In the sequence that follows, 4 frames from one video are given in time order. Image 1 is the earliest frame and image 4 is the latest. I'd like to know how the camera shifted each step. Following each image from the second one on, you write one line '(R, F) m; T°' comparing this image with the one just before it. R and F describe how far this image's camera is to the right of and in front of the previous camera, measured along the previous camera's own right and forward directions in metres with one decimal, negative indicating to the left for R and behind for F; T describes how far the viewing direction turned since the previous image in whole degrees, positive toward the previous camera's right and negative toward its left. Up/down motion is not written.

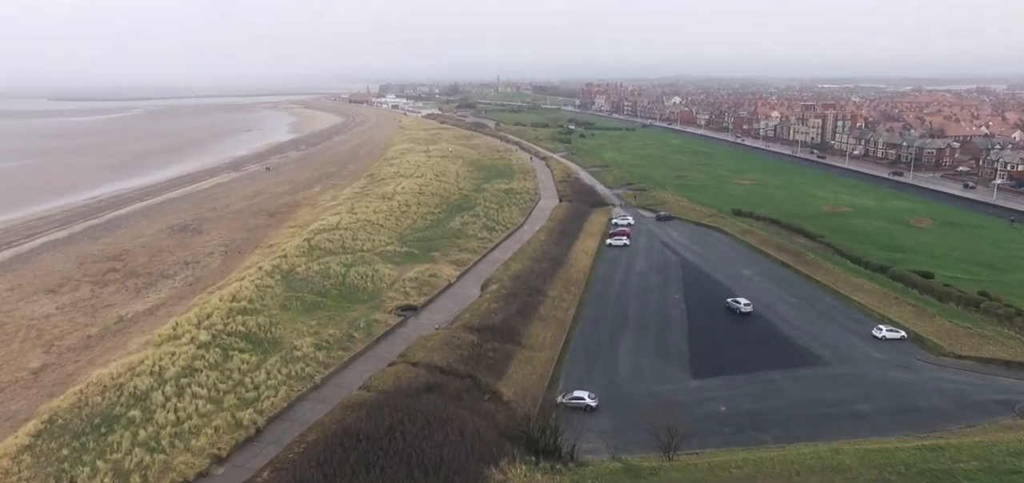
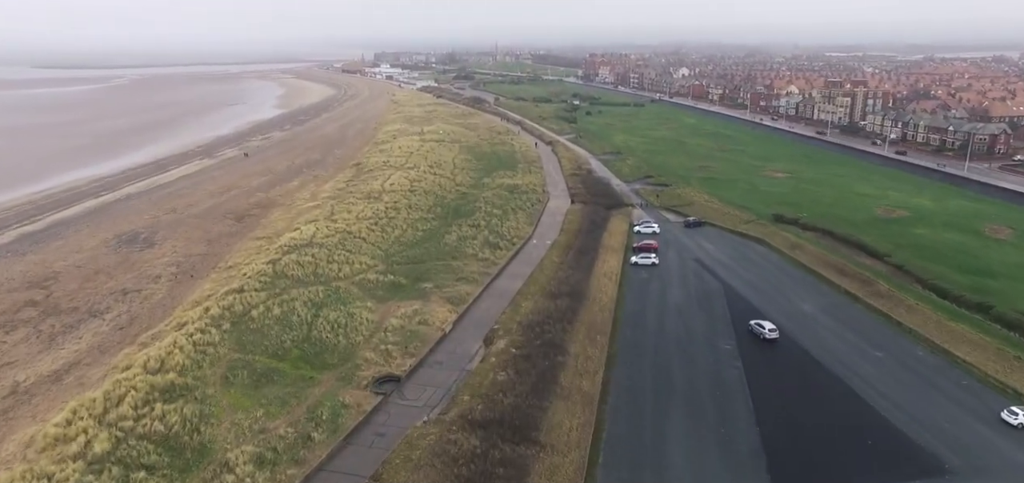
(-0.4, +5.8) m; 0°
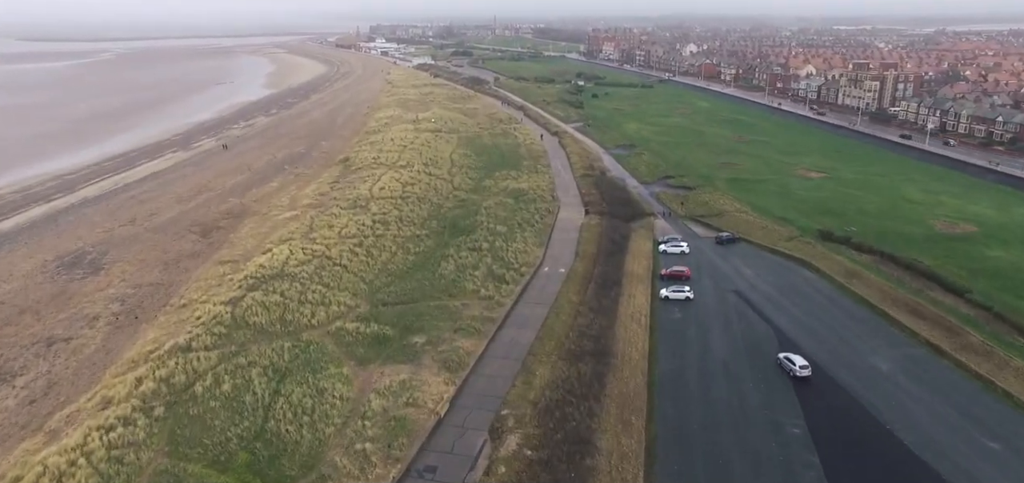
(-0.4, +4.8) m; 0°
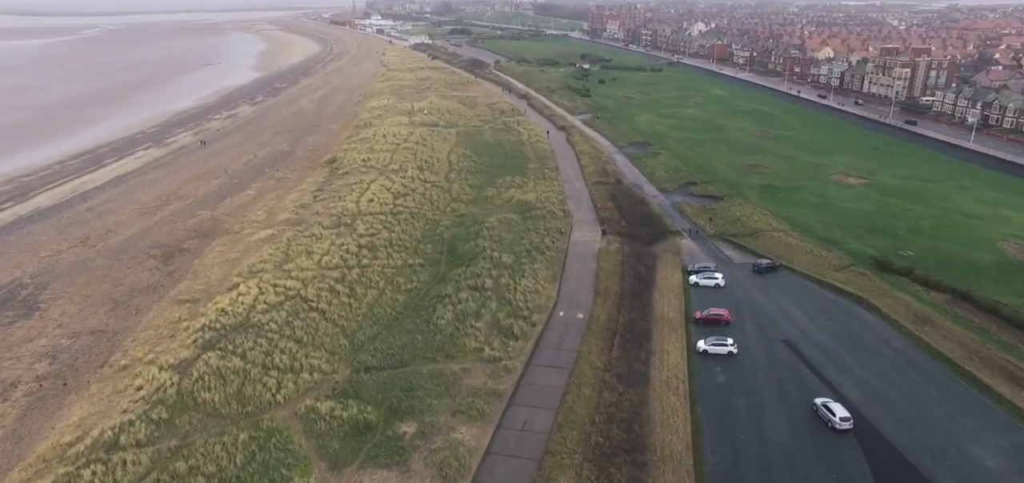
(-0.3, +4.3) m; 0°
